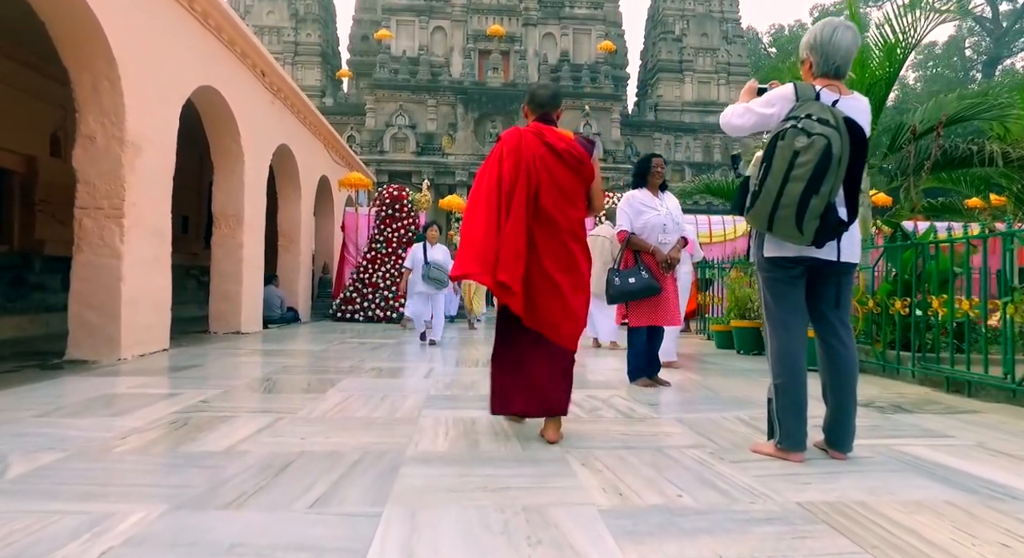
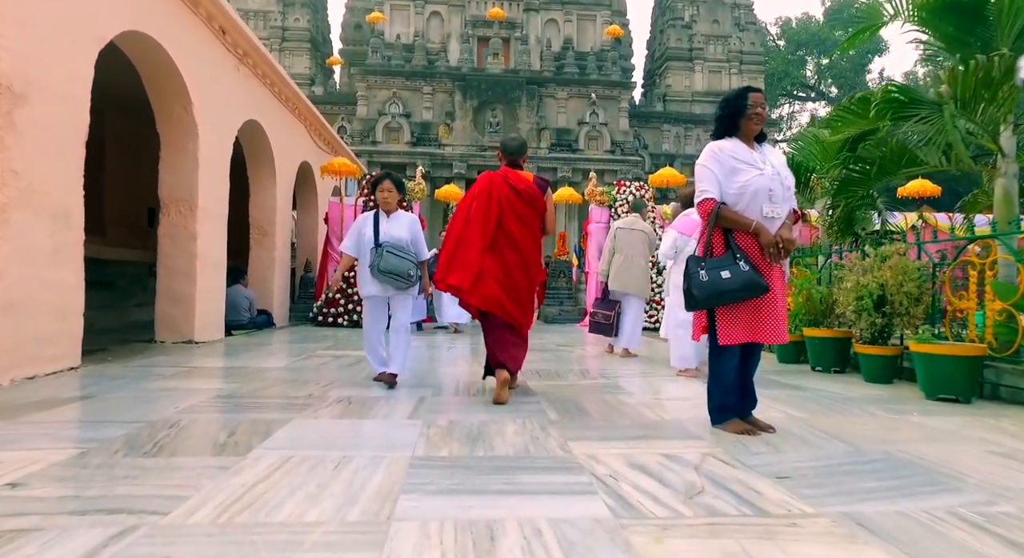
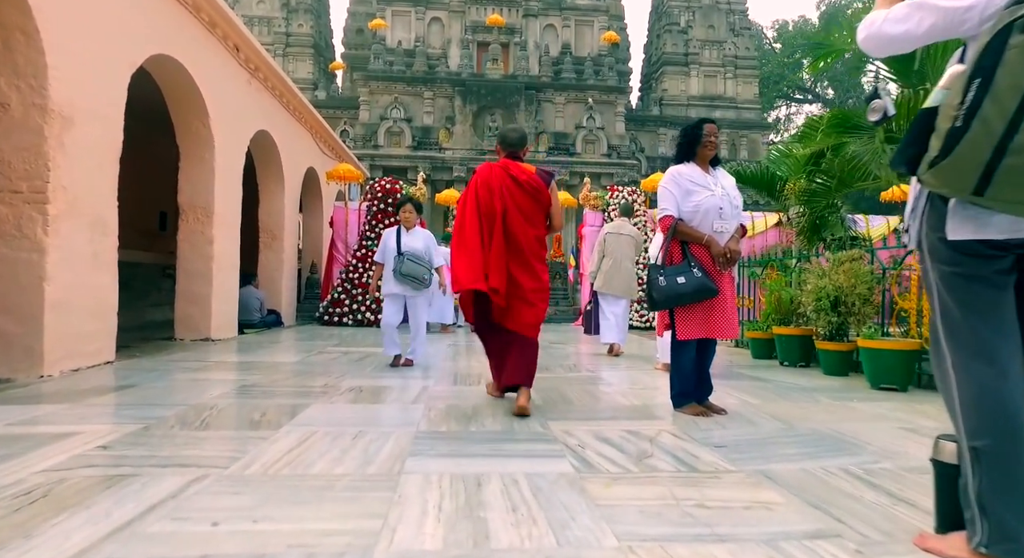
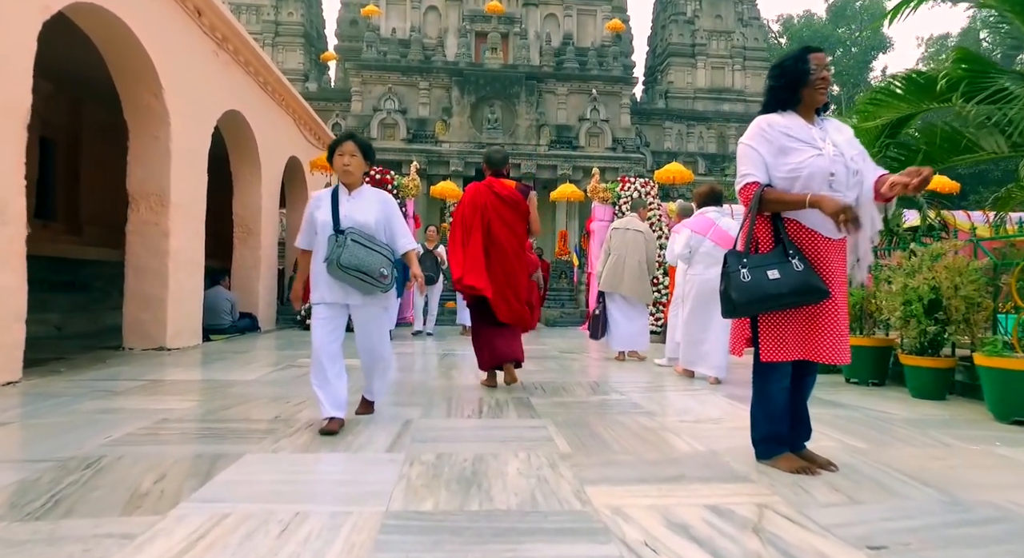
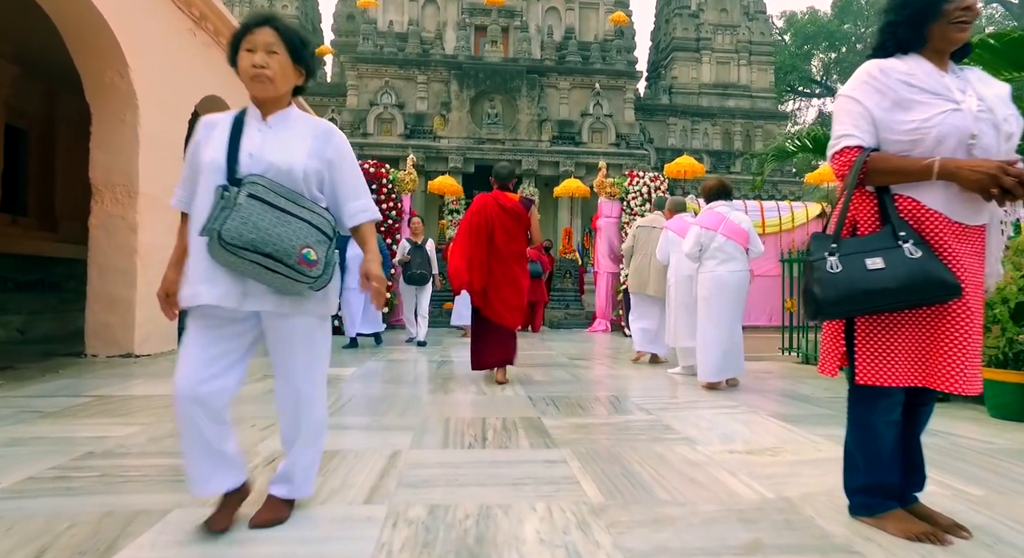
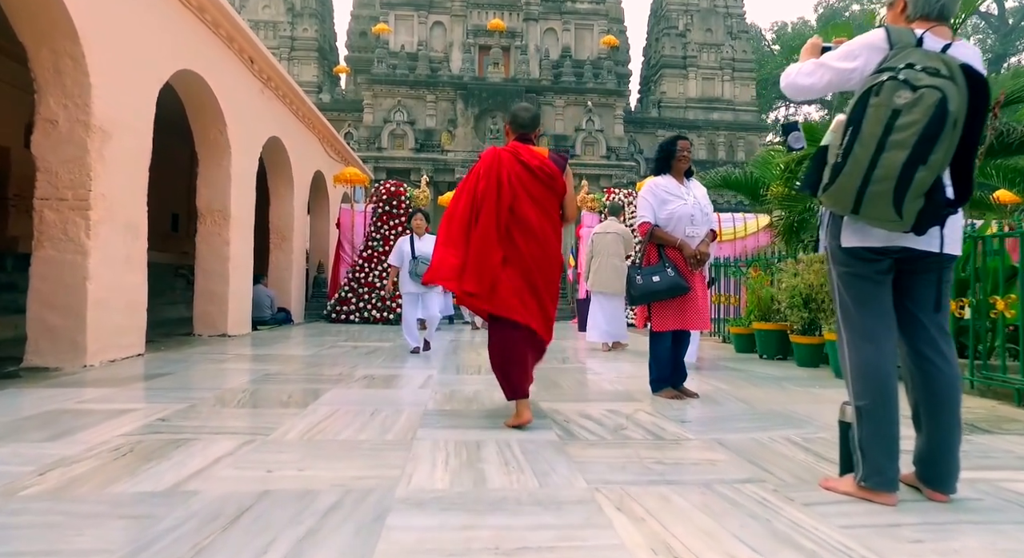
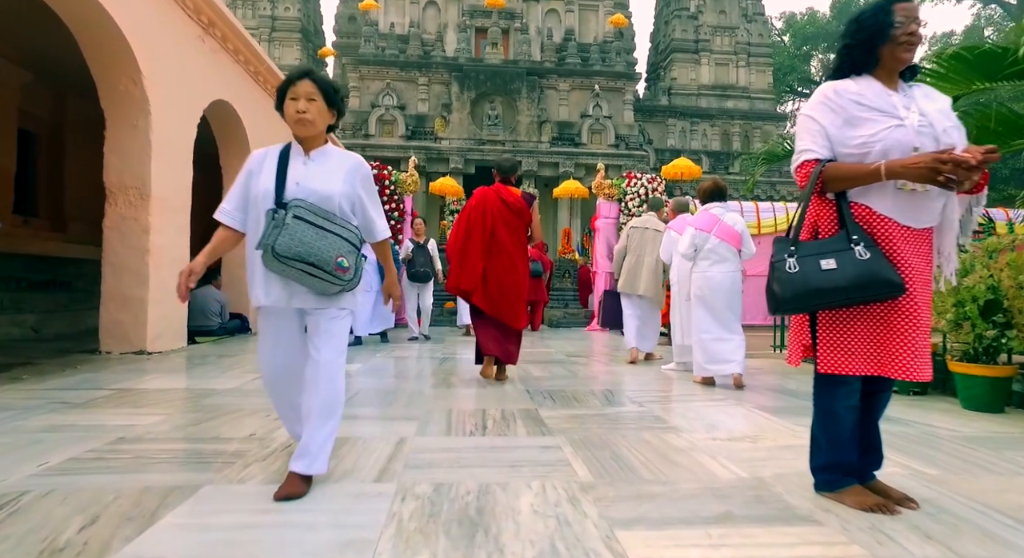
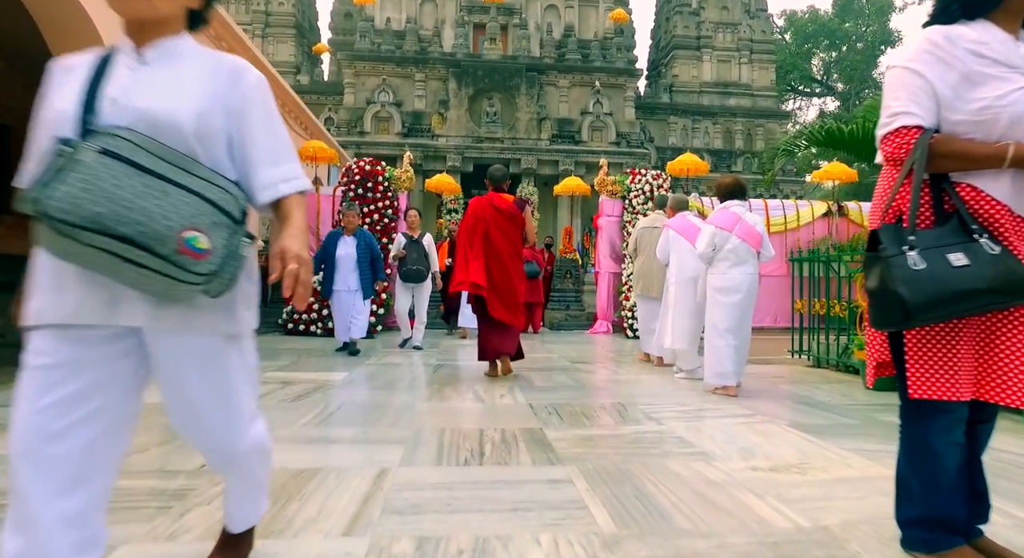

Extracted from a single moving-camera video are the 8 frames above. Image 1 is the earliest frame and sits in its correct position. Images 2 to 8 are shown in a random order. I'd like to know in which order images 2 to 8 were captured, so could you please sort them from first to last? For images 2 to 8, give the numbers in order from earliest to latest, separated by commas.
6, 3, 2, 4, 7, 5, 8
